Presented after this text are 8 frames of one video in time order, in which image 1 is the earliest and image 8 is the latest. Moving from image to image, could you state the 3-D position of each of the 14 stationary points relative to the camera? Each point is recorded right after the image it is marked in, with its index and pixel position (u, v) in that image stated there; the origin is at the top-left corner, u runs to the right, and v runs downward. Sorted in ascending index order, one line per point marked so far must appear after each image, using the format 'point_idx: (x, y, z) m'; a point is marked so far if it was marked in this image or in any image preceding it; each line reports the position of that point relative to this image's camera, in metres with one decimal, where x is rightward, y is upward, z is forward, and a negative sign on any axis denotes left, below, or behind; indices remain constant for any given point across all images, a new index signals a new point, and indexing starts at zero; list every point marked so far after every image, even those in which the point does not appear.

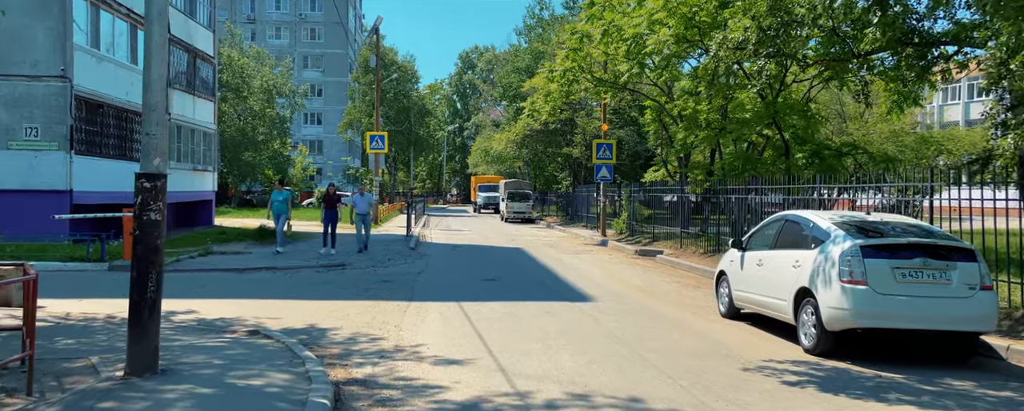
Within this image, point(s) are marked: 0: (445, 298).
0: (-1.1, -1.5, +11.5) m
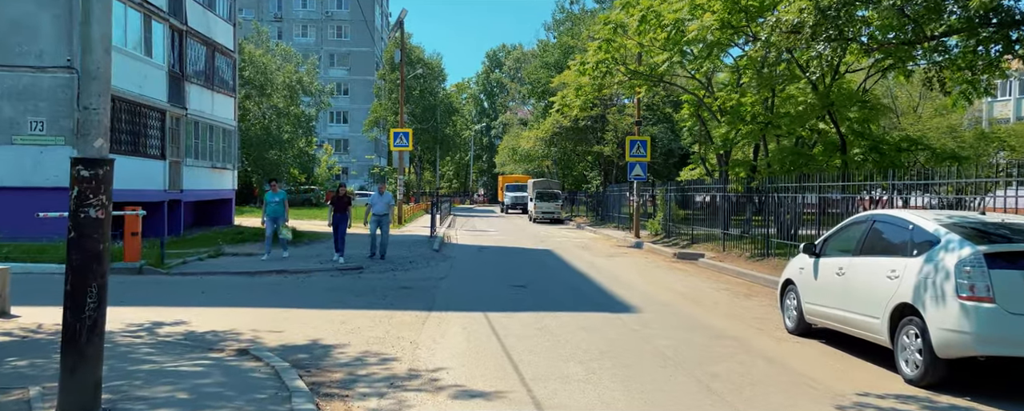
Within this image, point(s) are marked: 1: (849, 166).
0: (-0.6, -1.5, +10.3) m
1: (+7.8, +0.9, +16.0) m
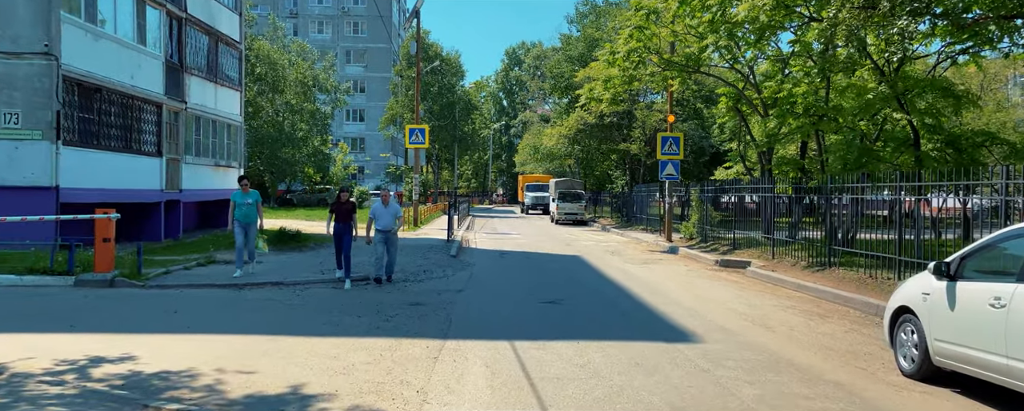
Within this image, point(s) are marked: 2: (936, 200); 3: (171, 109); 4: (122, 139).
0: (-0.3, -1.5, +8.7) m
1: (+8.3, +0.9, +14.1) m
2: (+6.7, +0.1, +11.3) m
3: (-9.4, +2.7, +19.3) m
4: (-9.3, +1.6, +16.8) m
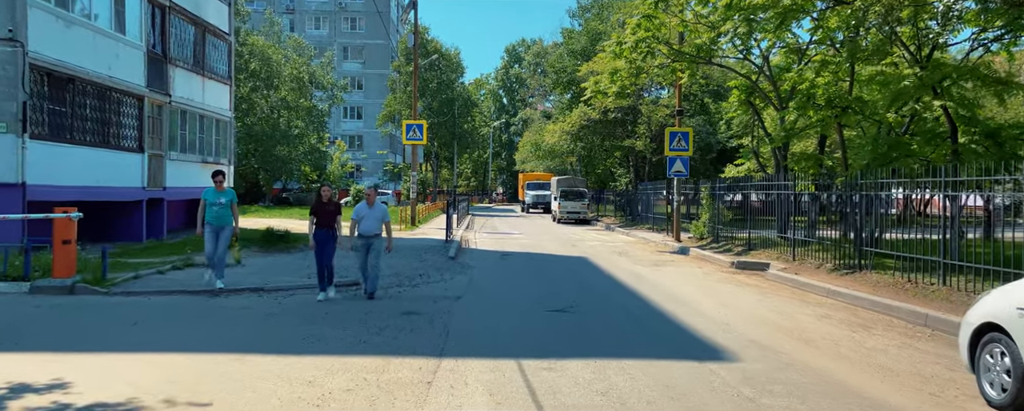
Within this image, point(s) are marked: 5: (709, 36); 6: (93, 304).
0: (-0.2, -1.5, +7.6) m
1: (+8.3, +0.9, +13.1) m
2: (+6.7, +0.1, +10.3) m
3: (-9.3, +2.7, +18.3) m
4: (-9.3, +1.6, +15.8) m
5: (+5.4, +4.6, +19.4) m
6: (-5.2, -1.2, +8.7) m
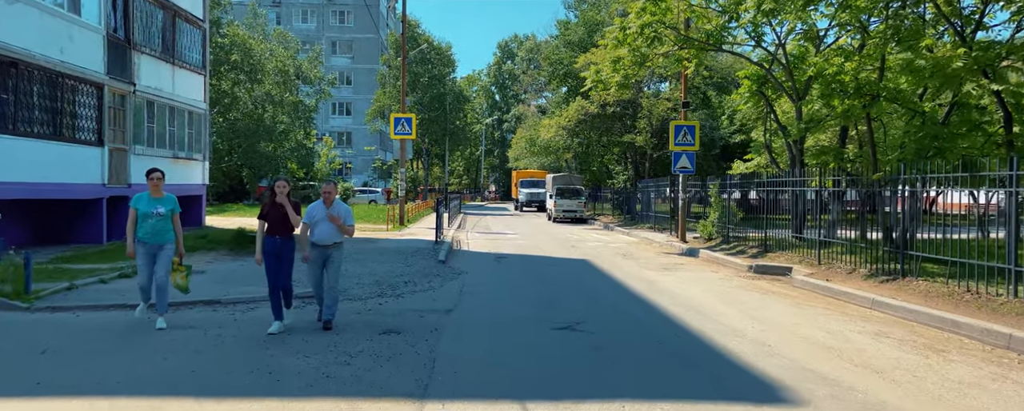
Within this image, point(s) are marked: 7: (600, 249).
0: (-0.2, -1.5, +6.2) m
1: (+8.3, +0.9, +11.8) m
2: (+6.7, +0.1, +8.9) m
3: (-9.4, +2.7, +16.7) m
4: (-9.4, +1.6, +14.2) m
5: (+5.3, +4.7, +18.0) m
6: (-5.2, -1.2, +7.2) m
7: (+2.4, -1.2, +19.3) m
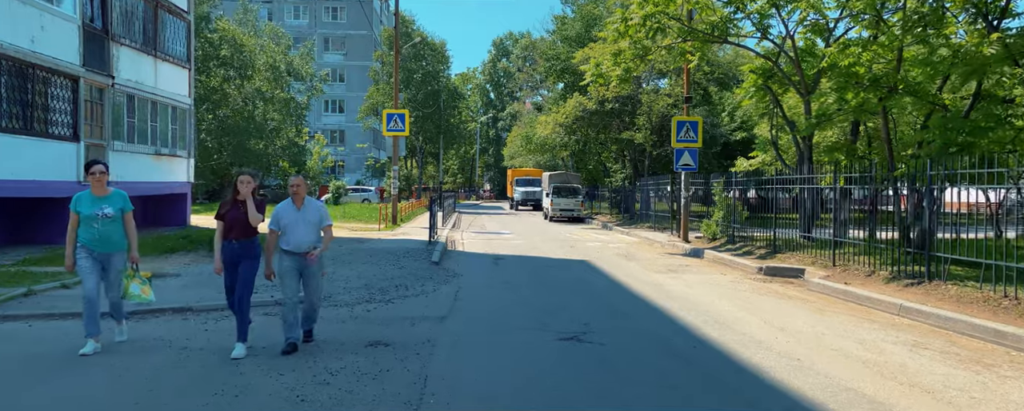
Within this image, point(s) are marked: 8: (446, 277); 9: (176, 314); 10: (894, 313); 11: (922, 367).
0: (-0.2, -1.4, +5.5) m
1: (+8.2, +1.0, +11.1) m
2: (+6.7, +0.2, +8.2) m
3: (-9.5, +2.8, +15.9) m
4: (-9.4, +1.7, +13.4) m
5: (+5.2, +4.7, +17.3) m
6: (-5.2, -1.2, +6.5) m
7: (+2.3, -1.1, +18.6) m
8: (-1.1, -1.2, +11.8) m
9: (-3.7, -1.2, +7.7) m
10: (+4.8, -1.4, +8.9) m
11: (+3.6, -1.4, +6.1) m
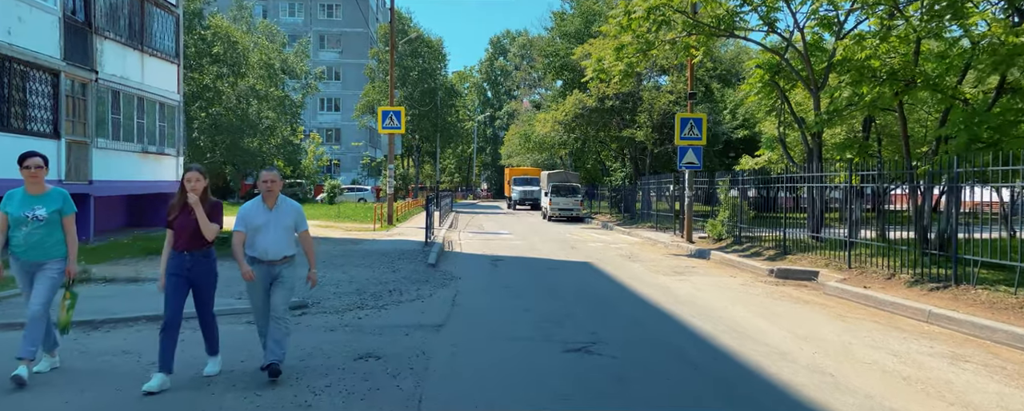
0: (-0.1, -1.4, +4.9) m
1: (+8.3, +1.0, +10.5) m
2: (+6.7, +0.2, +7.6) m
3: (-9.5, +2.8, +15.3) m
4: (-9.4, +1.7, +12.8) m
5: (+5.2, +4.7, +16.7) m
6: (-5.2, -1.2, +5.8) m
7: (+2.3, -1.1, +18.0) m
8: (-1.1, -1.2, +11.2) m
9: (-3.7, -1.2, +7.1) m
10: (+4.9, -1.3, +8.3) m
11: (+3.6, -1.4, +5.5) m
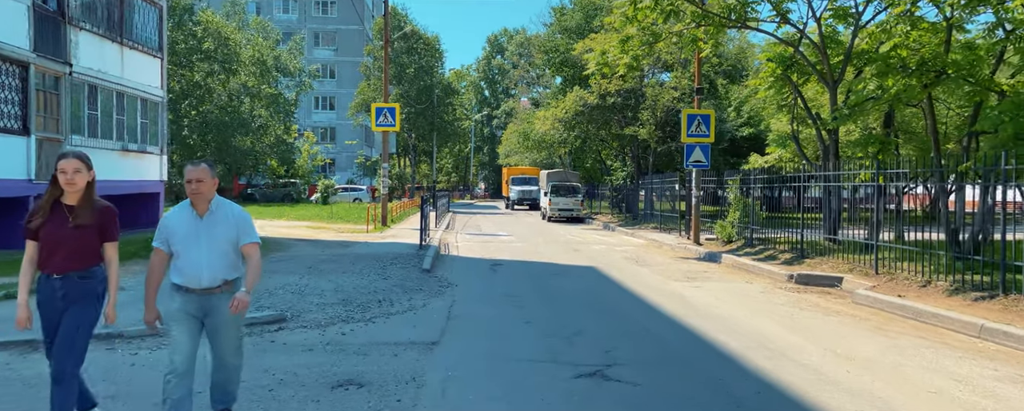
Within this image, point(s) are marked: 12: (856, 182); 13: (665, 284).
0: (-0.1, -1.5, +4.0) m
1: (+8.3, +1.0, +9.7) m
2: (+6.7, +0.2, +6.8) m
3: (-9.5, +2.7, +14.3) m
4: (-9.4, +1.6, +11.9) m
5: (+5.2, +4.7, +15.8) m
6: (-5.1, -1.2, +4.9) m
7: (+2.3, -1.1, +17.1) m
8: (-1.1, -1.2, +10.3) m
9: (-3.6, -1.2, +6.2) m
10: (+4.9, -1.4, +7.4) m
11: (+3.6, -1.4, +4.6) m
12: (+6.4, +0.4, +12.9) m
13: (+2.5, -1.3, +11.4) m
